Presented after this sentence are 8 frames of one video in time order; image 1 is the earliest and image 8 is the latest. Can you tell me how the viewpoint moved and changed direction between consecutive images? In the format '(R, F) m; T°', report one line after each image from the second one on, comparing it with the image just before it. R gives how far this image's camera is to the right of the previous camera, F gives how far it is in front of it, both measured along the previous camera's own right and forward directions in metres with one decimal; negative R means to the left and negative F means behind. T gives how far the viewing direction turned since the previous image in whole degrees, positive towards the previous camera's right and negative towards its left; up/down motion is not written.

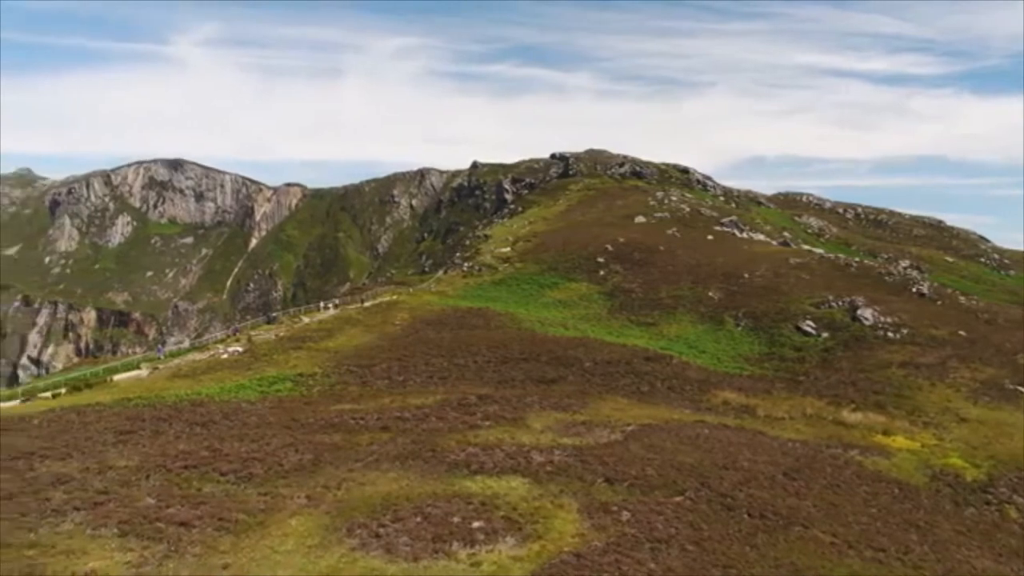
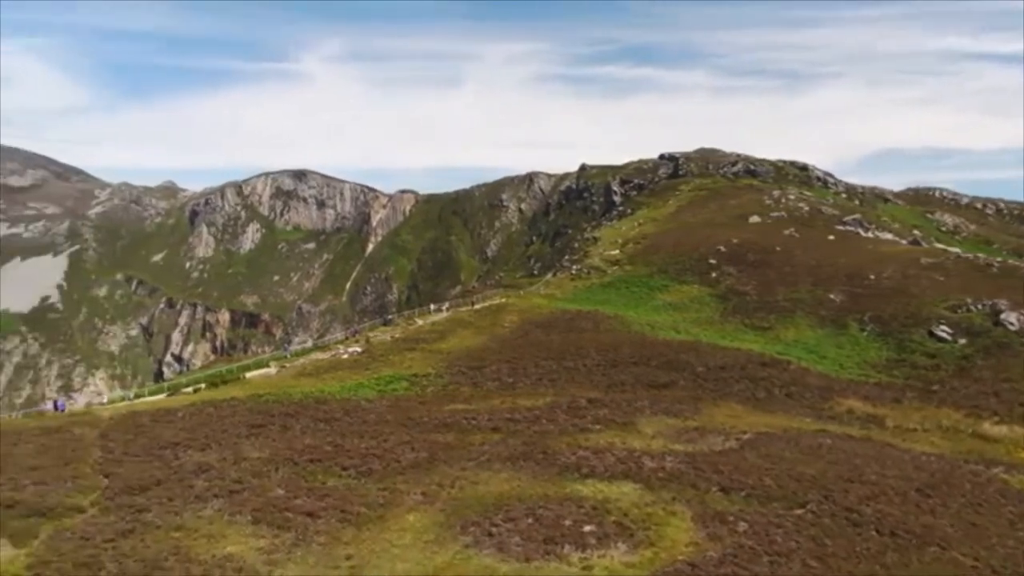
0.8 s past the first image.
(-0.1, -0.2) m; -9°
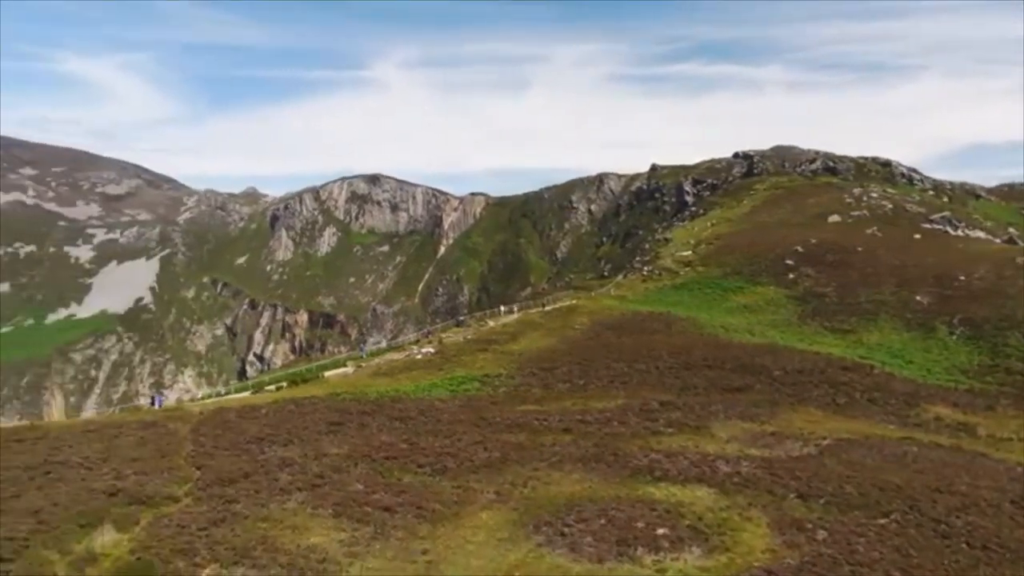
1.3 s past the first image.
(-0.1, -0.3) m; -5°
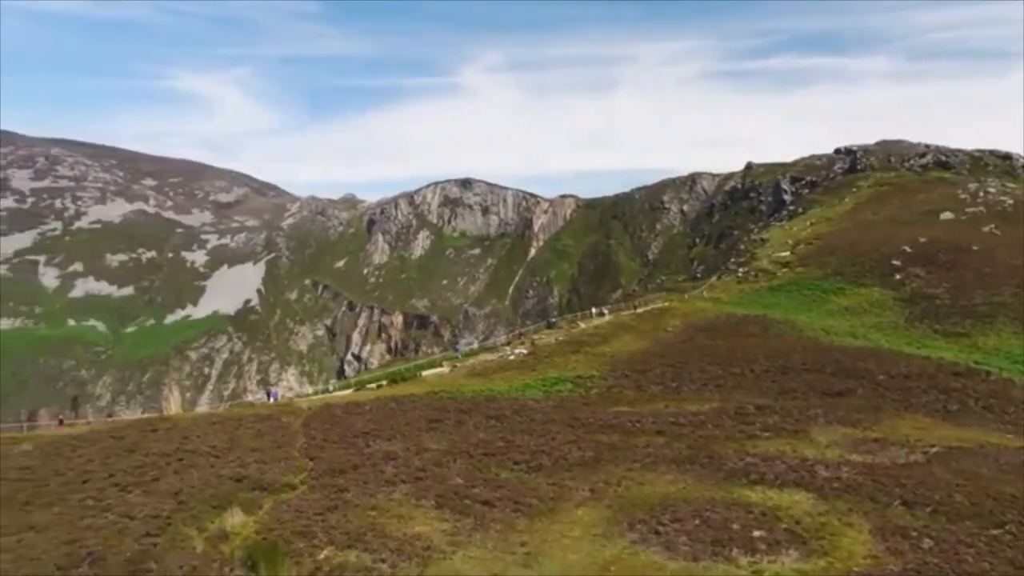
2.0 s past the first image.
(-0.2, -1.0) m; -7°
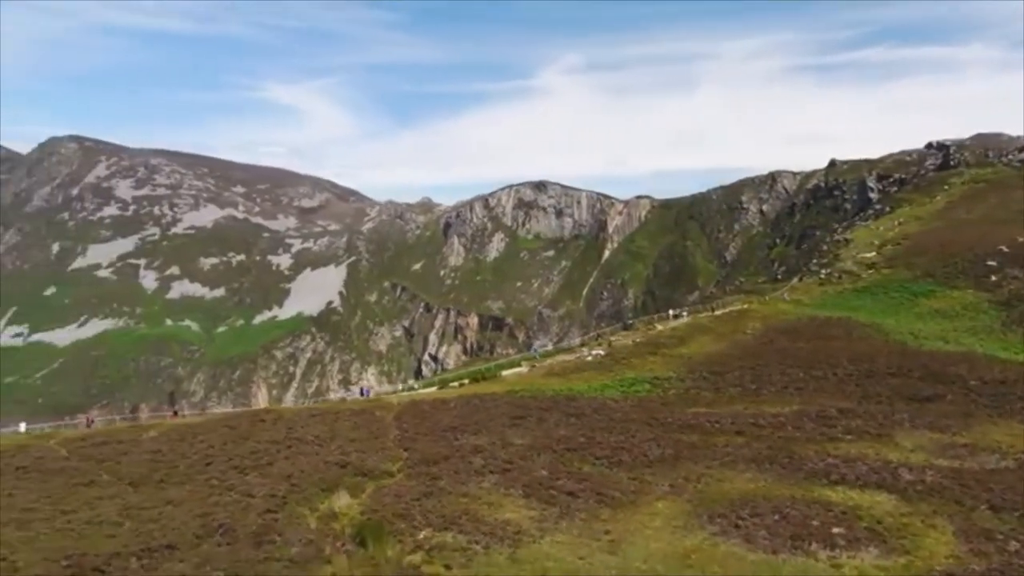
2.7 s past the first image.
(-0.4, -1.9) m; -6°
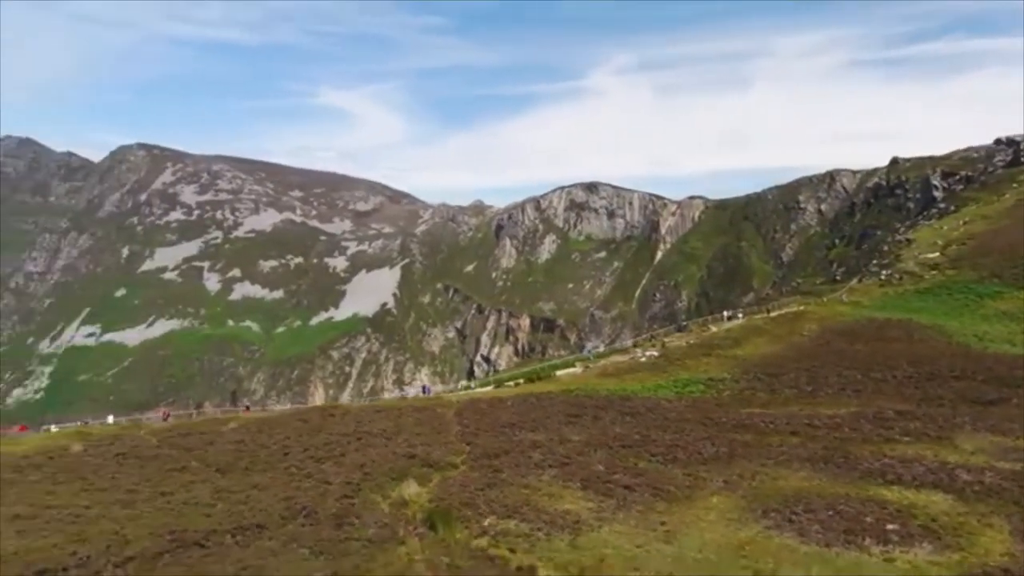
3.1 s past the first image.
(-0.3, -1.7) m; -4°
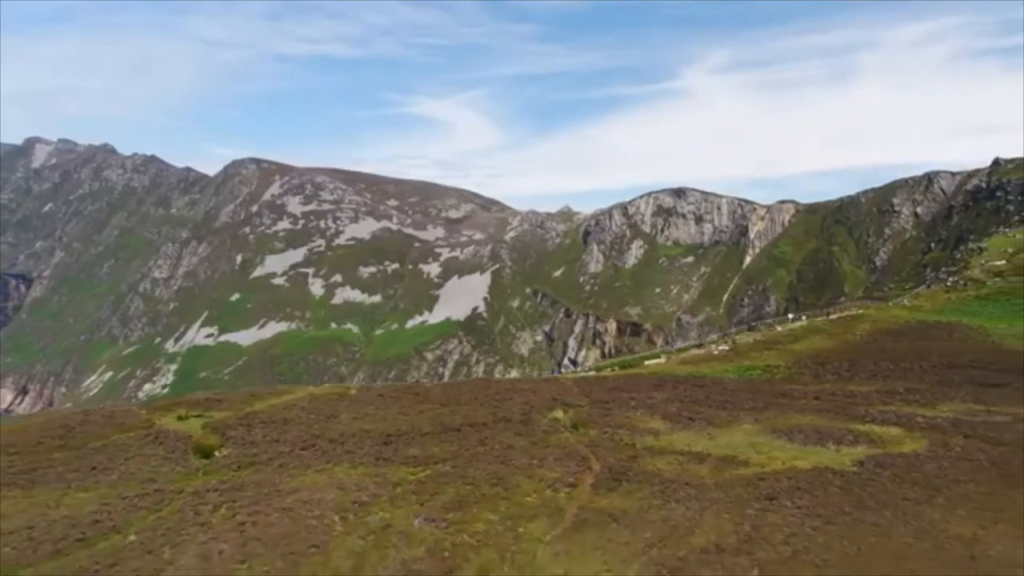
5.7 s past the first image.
(-1.6, -23.0) m; -7°
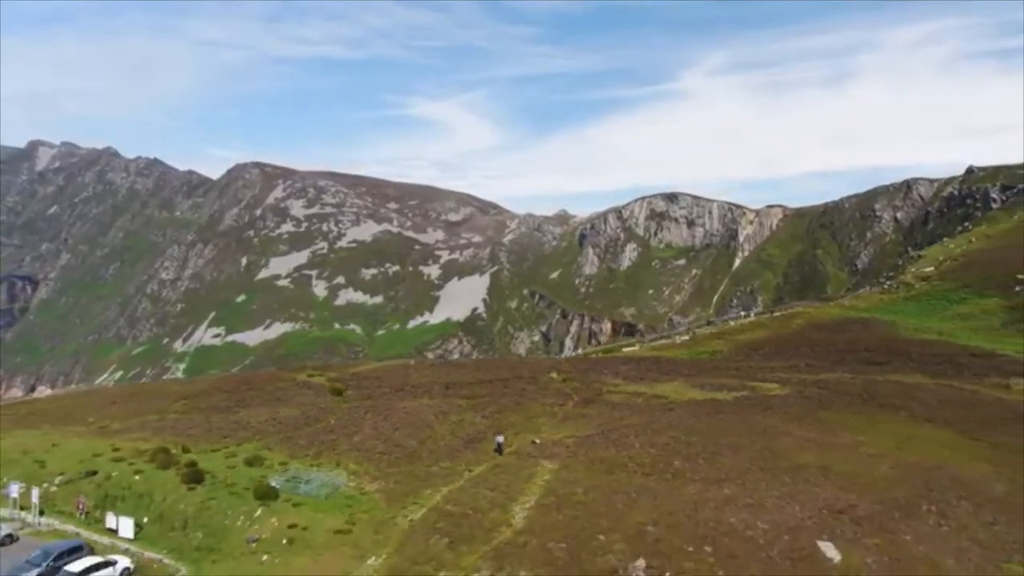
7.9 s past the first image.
(-1.6, -28.2) m; 0°
